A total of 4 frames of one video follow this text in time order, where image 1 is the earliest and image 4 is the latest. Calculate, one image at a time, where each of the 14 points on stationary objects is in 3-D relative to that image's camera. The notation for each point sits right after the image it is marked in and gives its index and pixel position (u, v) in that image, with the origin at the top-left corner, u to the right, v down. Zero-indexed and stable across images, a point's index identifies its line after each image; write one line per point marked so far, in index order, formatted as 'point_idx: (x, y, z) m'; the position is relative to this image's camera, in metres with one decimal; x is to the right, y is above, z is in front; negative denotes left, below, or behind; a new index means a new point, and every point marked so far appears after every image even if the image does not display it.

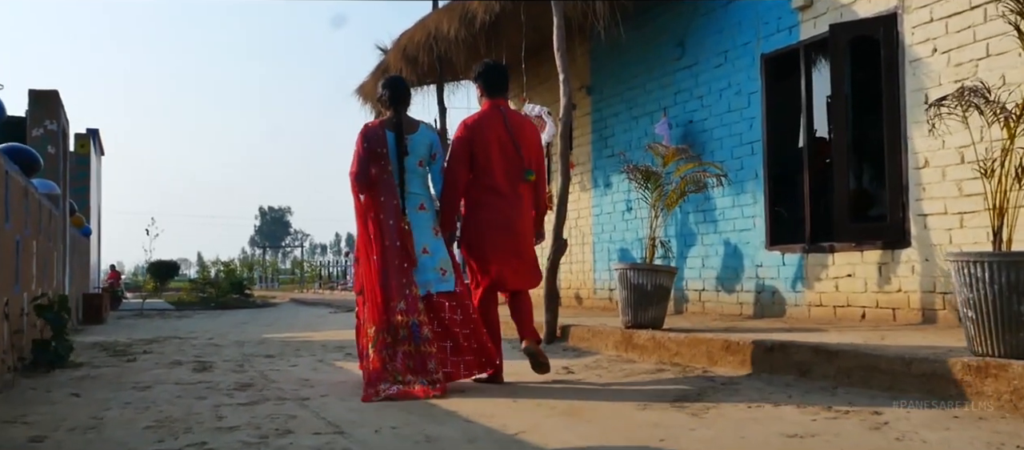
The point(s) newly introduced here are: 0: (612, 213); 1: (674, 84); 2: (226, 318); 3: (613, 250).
0: (+1.1, +0.1, +9.0) m
1: (+1.5, +1.4, +7.9) m
2: (-4.8, -1.5, +13.8) m
3: (+1.1, -0.3, +8.9) m
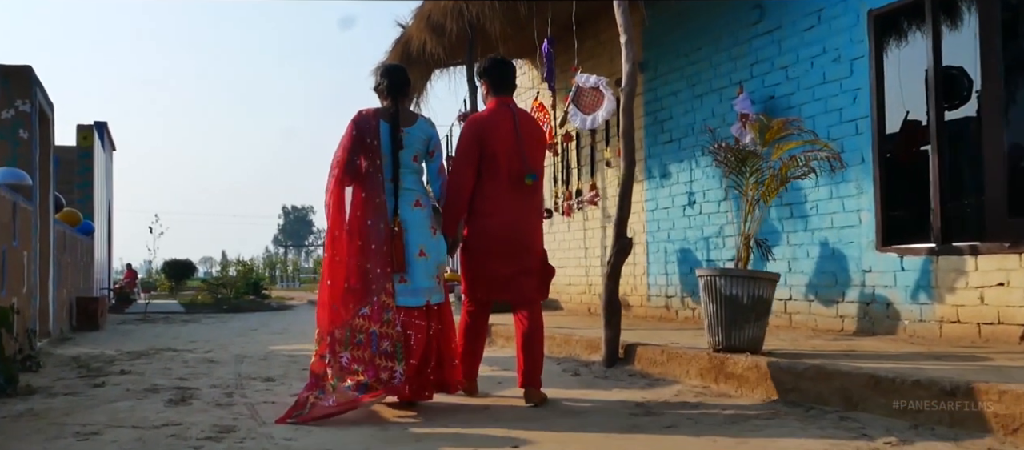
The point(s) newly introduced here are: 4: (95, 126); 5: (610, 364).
0: (+1.5, +0.1, +7.7) m
1: (+1.9, +1.4, +6.6) m
2: (-4.3, -1.5, +12.7) m
3: (+1.5, -0.2, +7.6) m
4: (-8.2, +1.9, +16.2) m
5: (+0.6, -0.9, +5.4) m
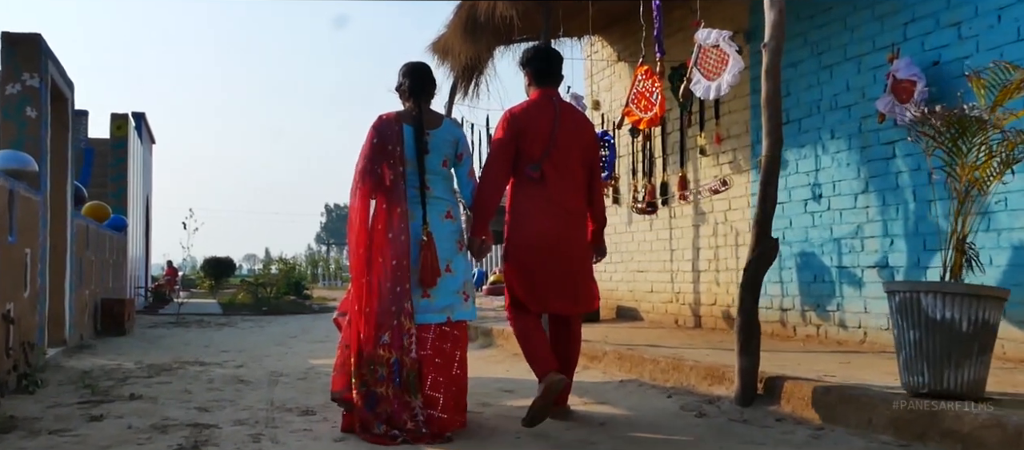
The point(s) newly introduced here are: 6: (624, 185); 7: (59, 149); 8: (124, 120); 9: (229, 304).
0: (+2.1, +0.2, +6.4) m
1: (+2.5, +1.4, +5.3) m
2: (-3.4, -1.5, +11.7) m
3: (+2.1, -0.2, +6.3) m
4: (-7.1, +2.0, +15.4) m
5: (+1.2, -0.9, +4.1) m
6: (+1.2, +0.4, +8.9) m
7: (-4.2, +0.7, +7.6) m
8: (-7.1, +1.9, +15.1) m
9: (-6.3, -1.8, +18.4) m
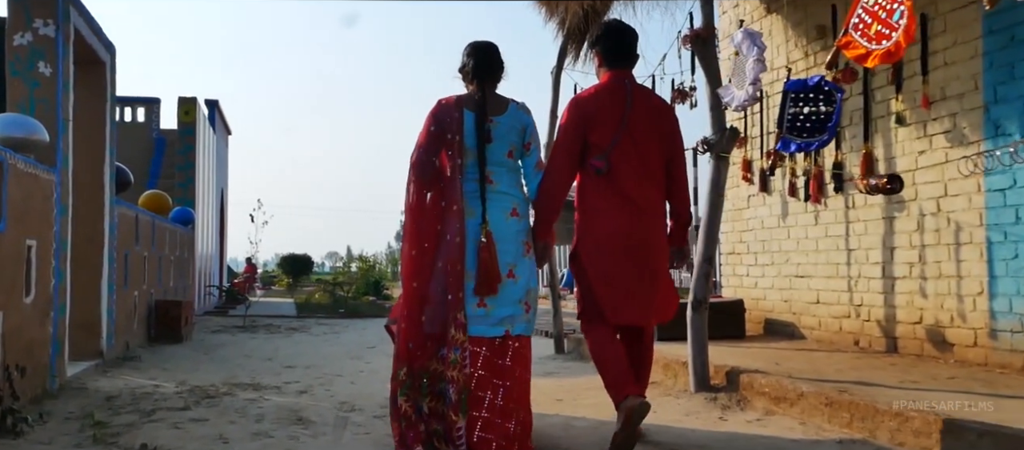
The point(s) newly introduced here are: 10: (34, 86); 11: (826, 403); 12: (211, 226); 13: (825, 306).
0: (+3.0, +0.2, +4.6) m
1: (+3.3, +1.4, +3.4) m
2: (-2.0, -1.4, +10.3) m
3: (+3.0, -0.2, +4.5) m
4: (-5.4, +2.1, +14.3) m
5: (+1.8, -0.8, +2.4) m
6: (+2.3, +0.5, +7.1) m
7: (-3.2, +0.8, +6.3) m
8: (-5.4, +2.0, +14.0) m
9: (-4.3, -1.7, +17.3) m
10: (-3.0, +0.9, +5.2) m
11: (+1.5, -0.8, +3.9) m
12: (-6.0, 0.0, +16.4) m
13: (+2.5, -0.6, +6.5) m
